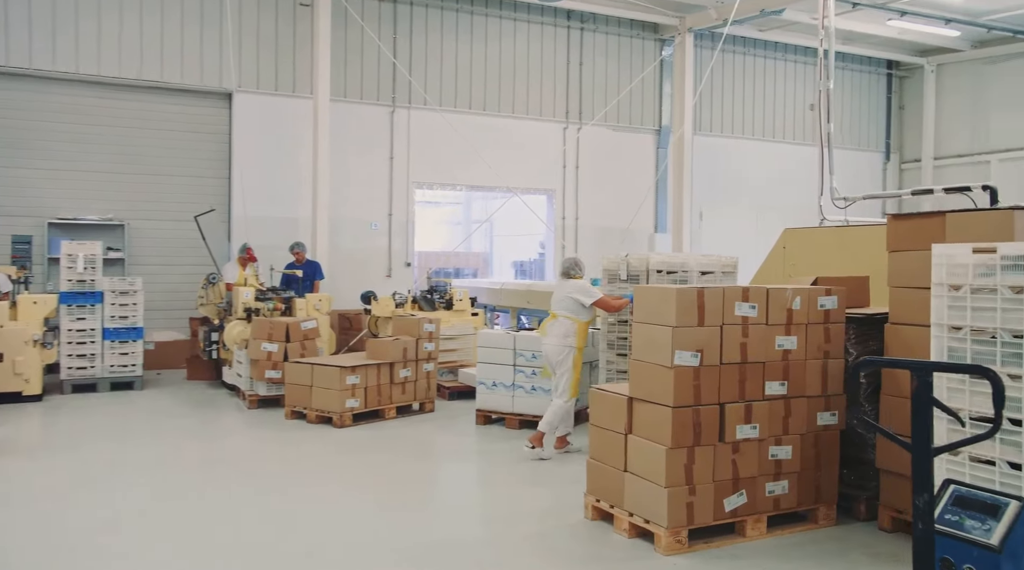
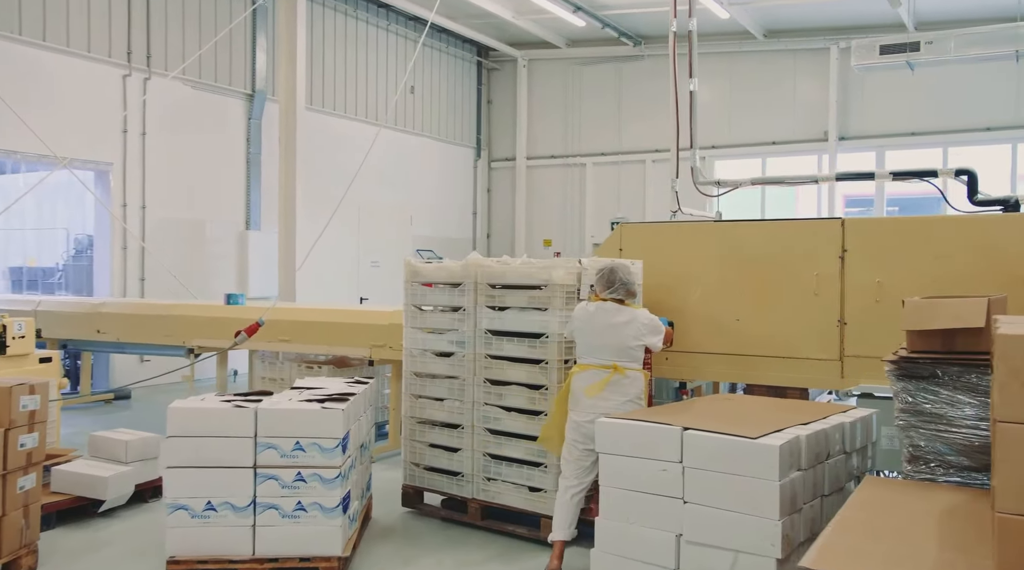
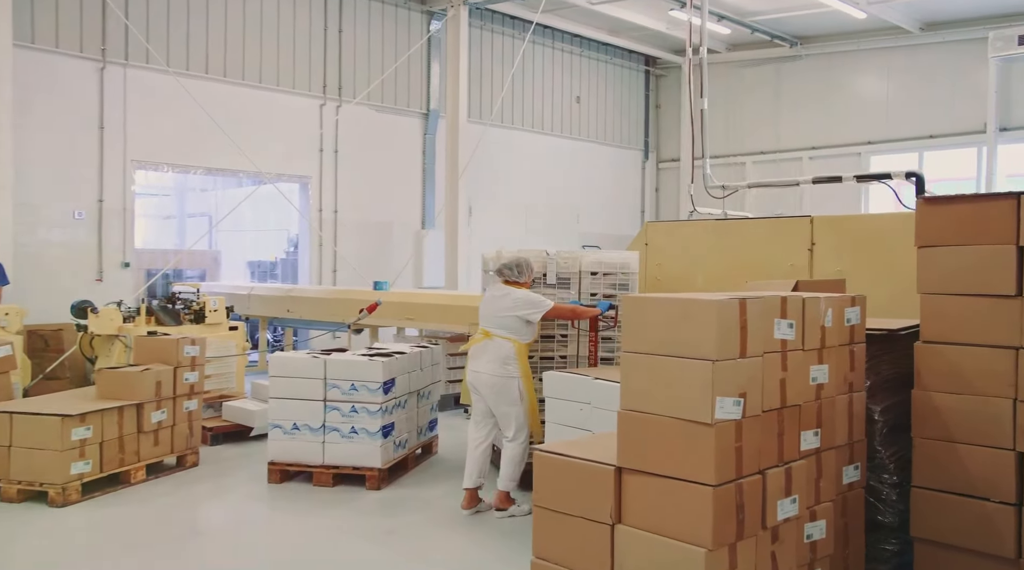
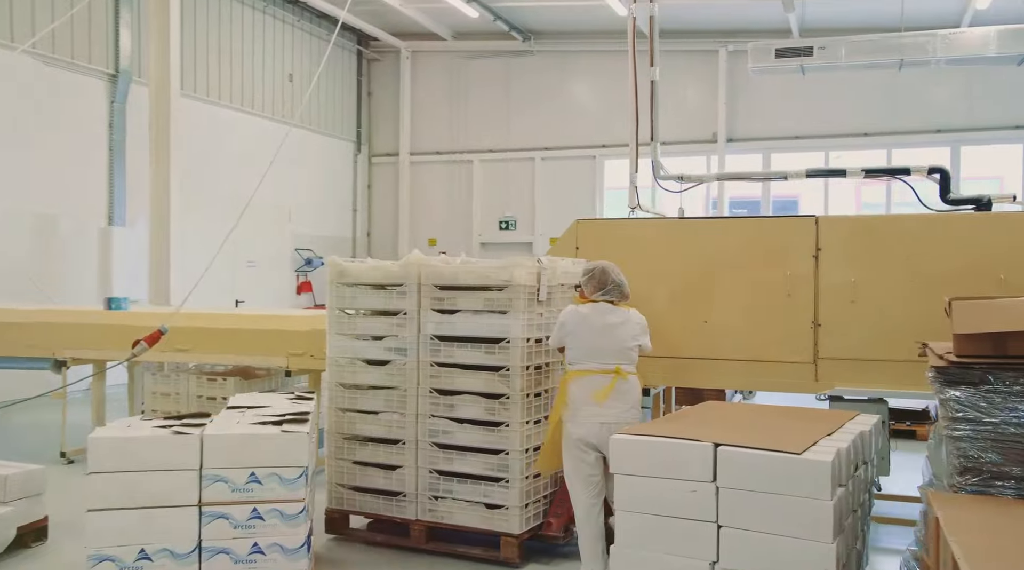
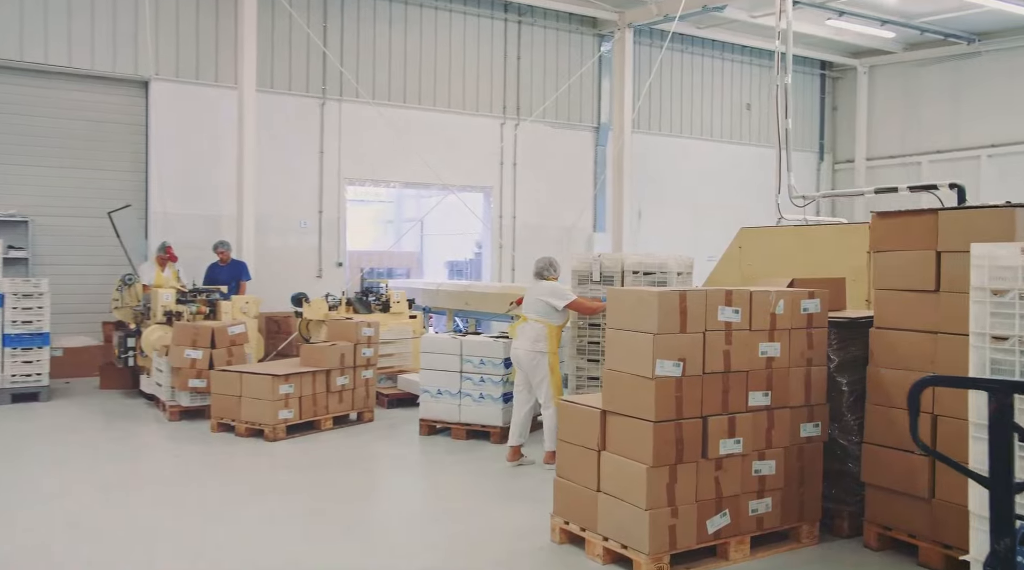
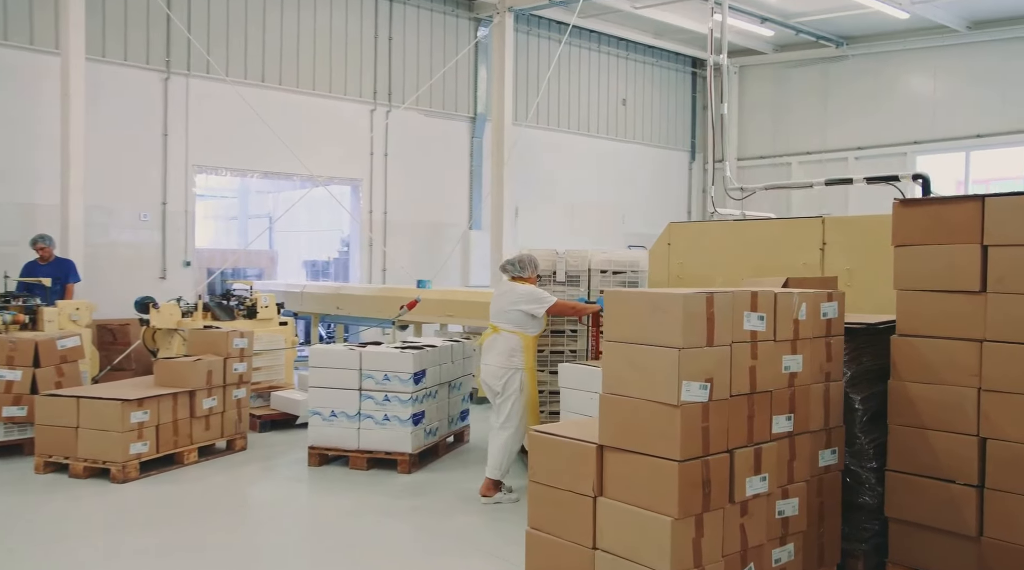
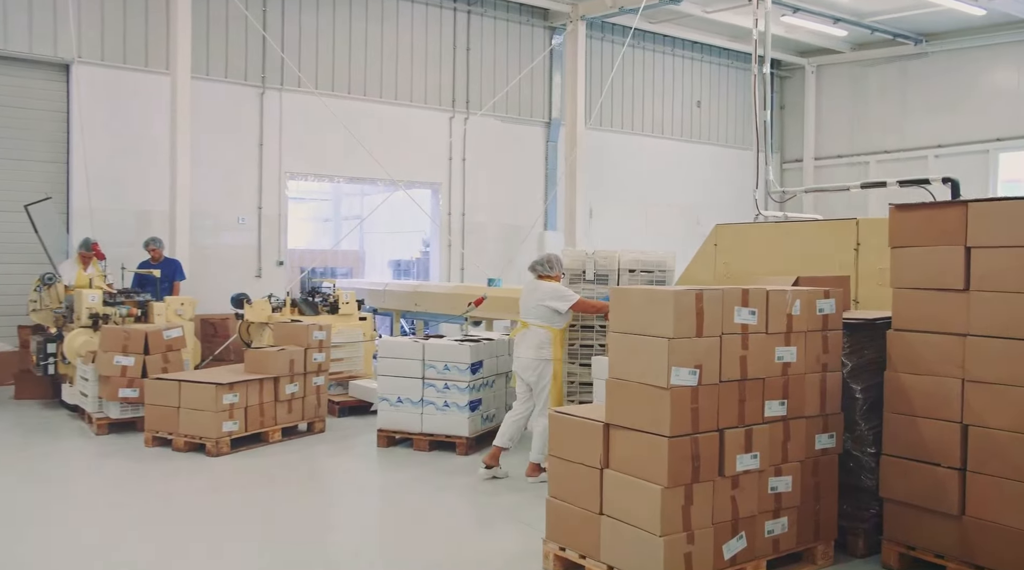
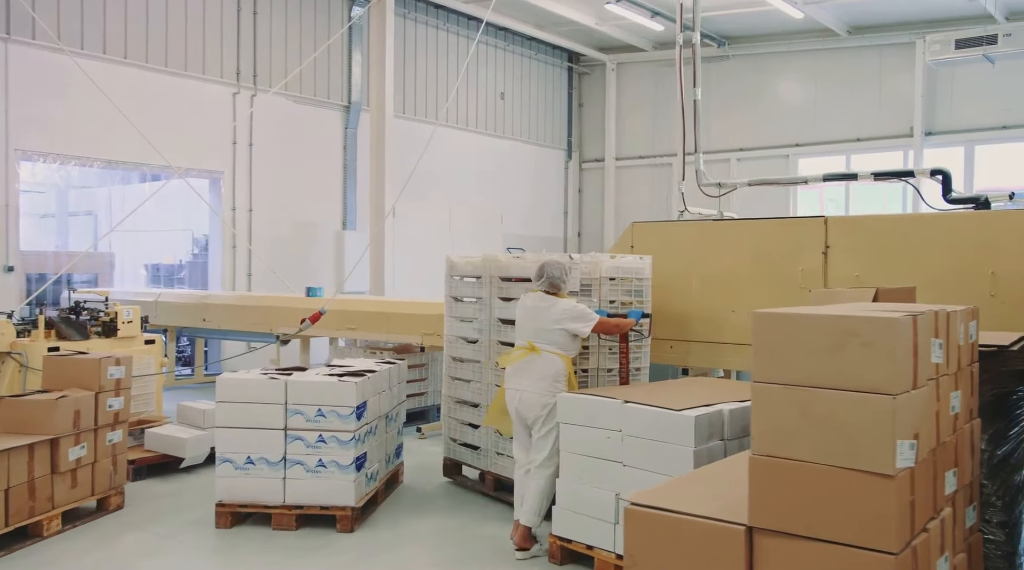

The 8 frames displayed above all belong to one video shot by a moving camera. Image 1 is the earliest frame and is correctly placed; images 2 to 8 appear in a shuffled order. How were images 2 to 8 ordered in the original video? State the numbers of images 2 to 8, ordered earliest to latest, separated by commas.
5, 7, 6, 3, 8, 2, 4
